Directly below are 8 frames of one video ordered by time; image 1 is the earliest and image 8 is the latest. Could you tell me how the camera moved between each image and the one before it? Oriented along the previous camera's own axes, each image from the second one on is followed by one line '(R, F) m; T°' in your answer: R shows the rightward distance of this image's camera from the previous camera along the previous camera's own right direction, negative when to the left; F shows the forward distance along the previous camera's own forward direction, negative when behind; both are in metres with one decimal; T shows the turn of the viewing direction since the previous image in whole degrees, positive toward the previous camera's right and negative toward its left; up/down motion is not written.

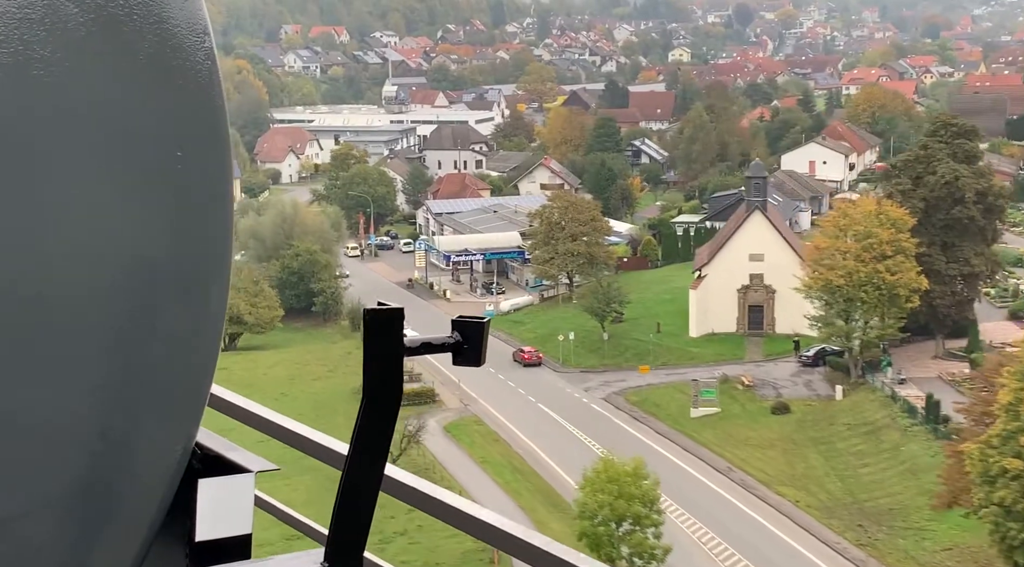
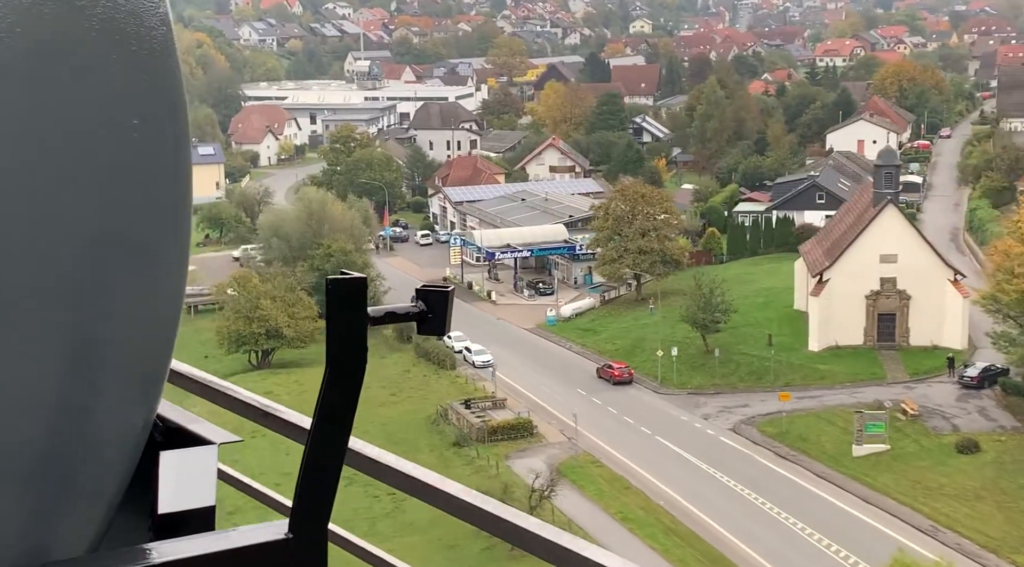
(-0.8, +1.2) m; +2°
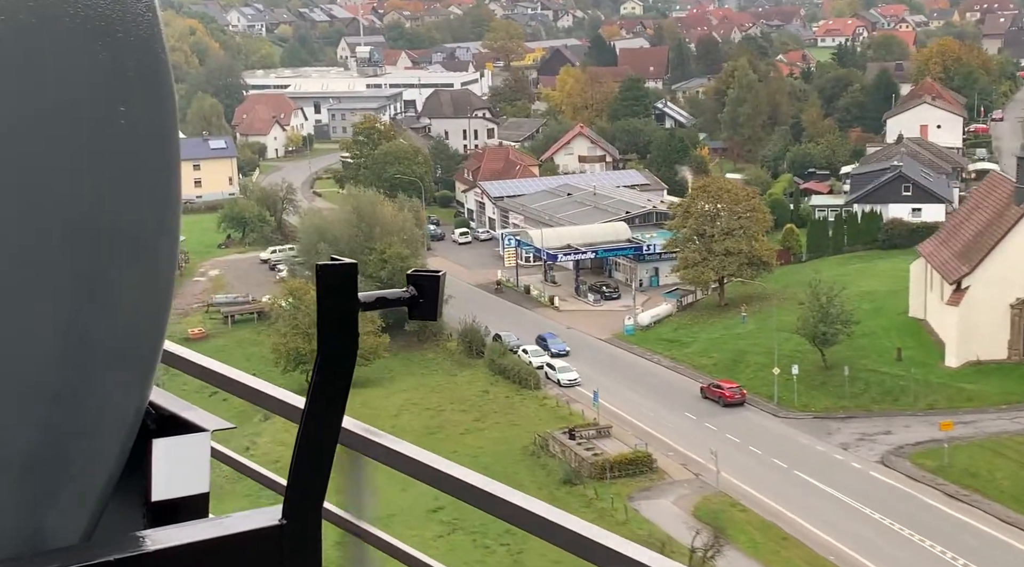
(-0.6, +0.8) m; +1°
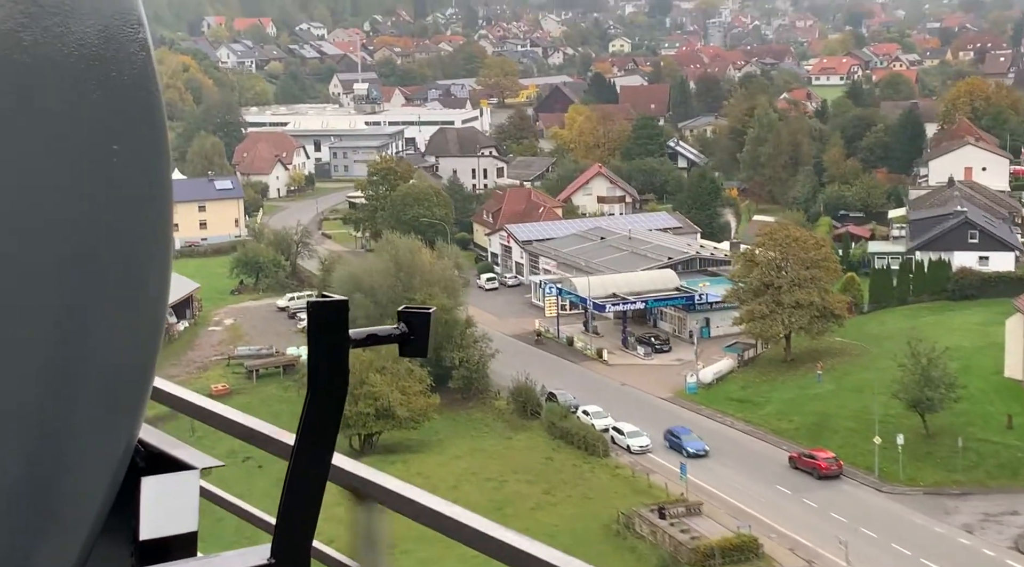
(-0.4, +0.6) m; +1°
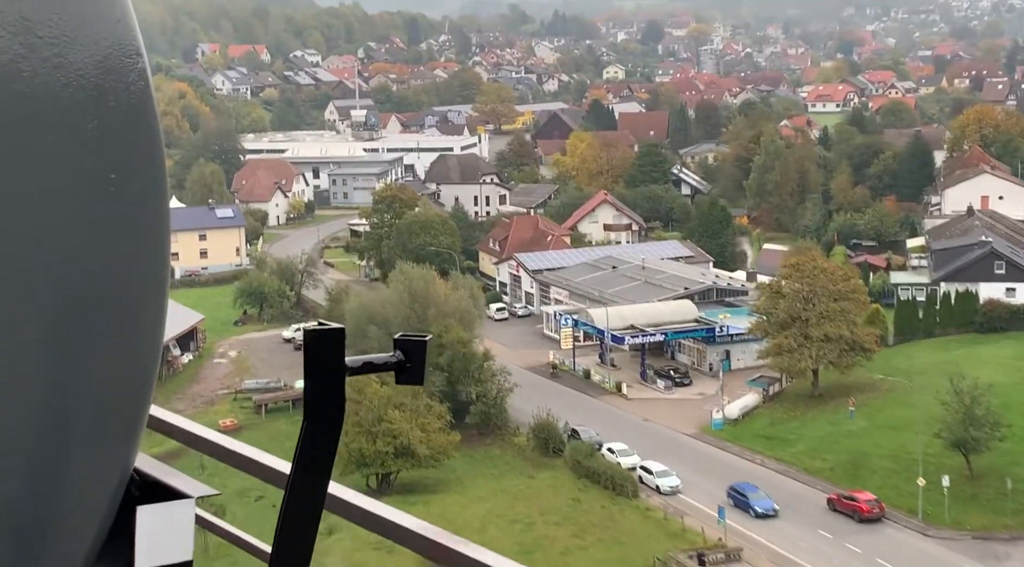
(-0.2, +0.2) m; 0°
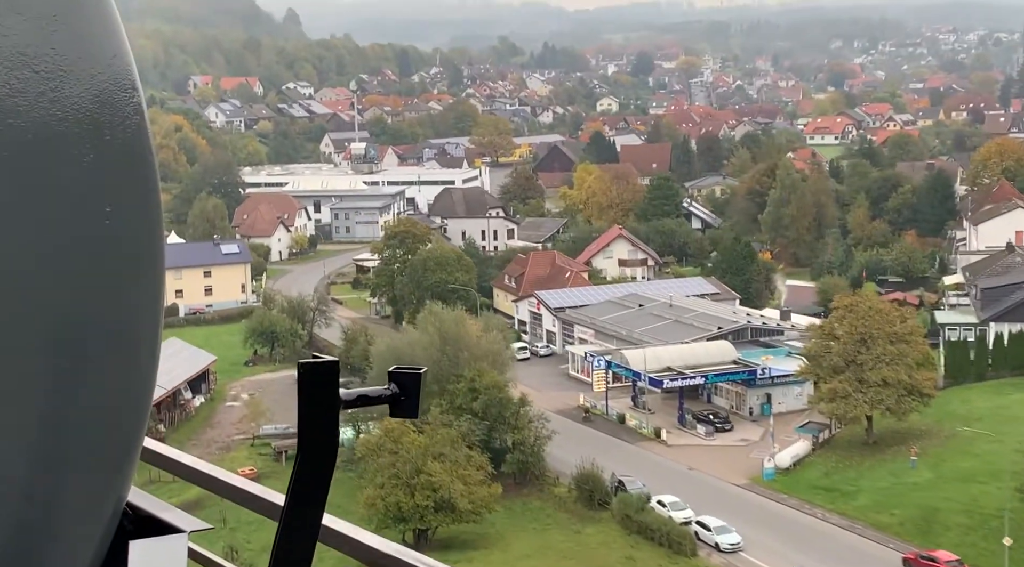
(-0.3, +0.4) m; +1°
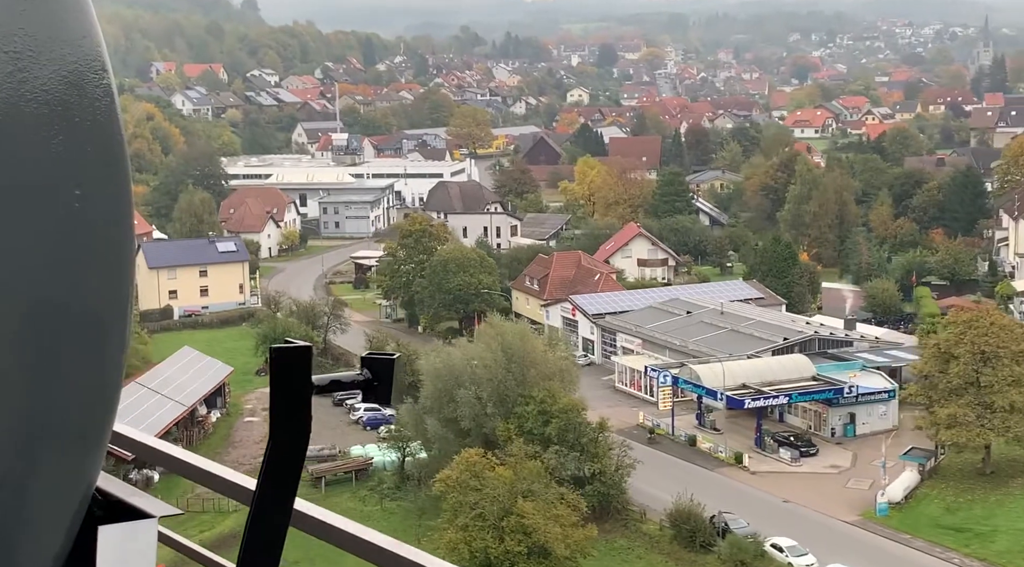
(-0.6, +0.8) m; +2°
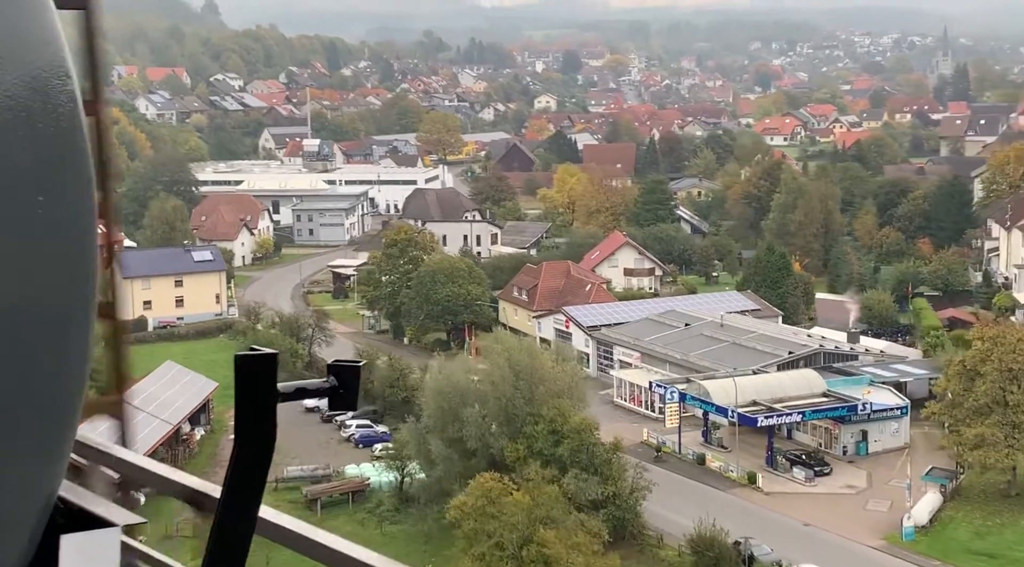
(-0.2, +0.3) m; +1°
